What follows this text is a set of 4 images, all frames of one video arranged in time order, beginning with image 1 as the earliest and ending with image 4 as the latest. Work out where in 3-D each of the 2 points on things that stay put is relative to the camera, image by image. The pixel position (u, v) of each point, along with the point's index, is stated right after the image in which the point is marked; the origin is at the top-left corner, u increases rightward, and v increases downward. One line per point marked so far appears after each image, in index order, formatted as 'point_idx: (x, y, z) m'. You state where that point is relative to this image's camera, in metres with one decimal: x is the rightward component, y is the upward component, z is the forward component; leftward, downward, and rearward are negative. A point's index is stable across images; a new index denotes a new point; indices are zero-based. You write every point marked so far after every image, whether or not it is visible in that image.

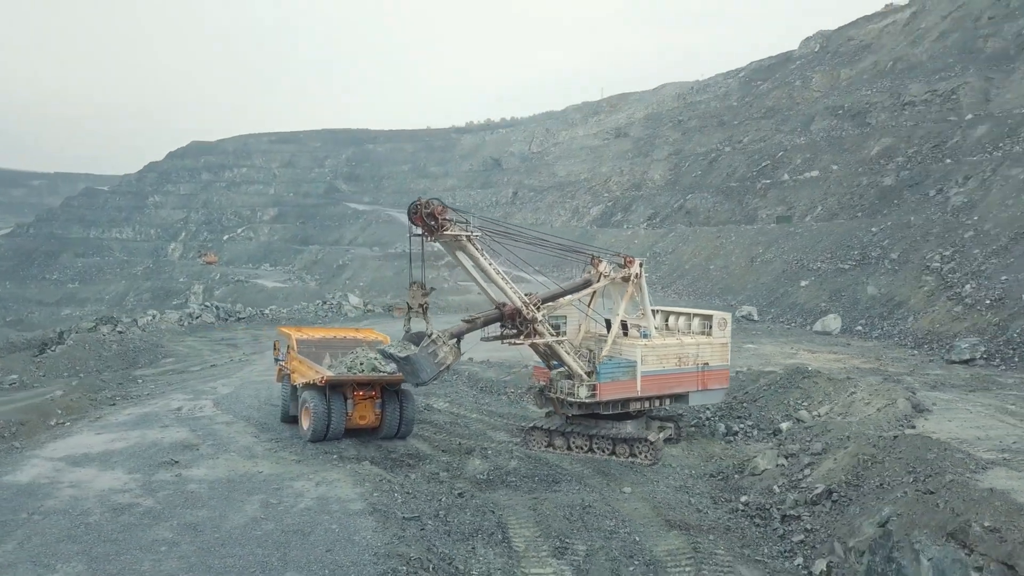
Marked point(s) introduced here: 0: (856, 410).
0: (+5.0, -1.7, +11.6) m
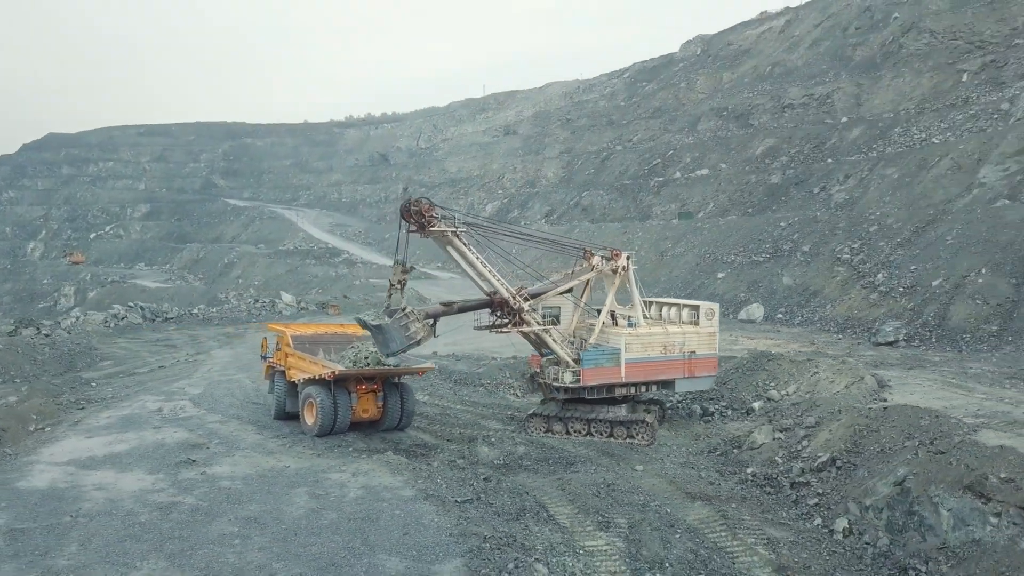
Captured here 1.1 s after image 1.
0: (+4.9, -1.5, +12.7) m
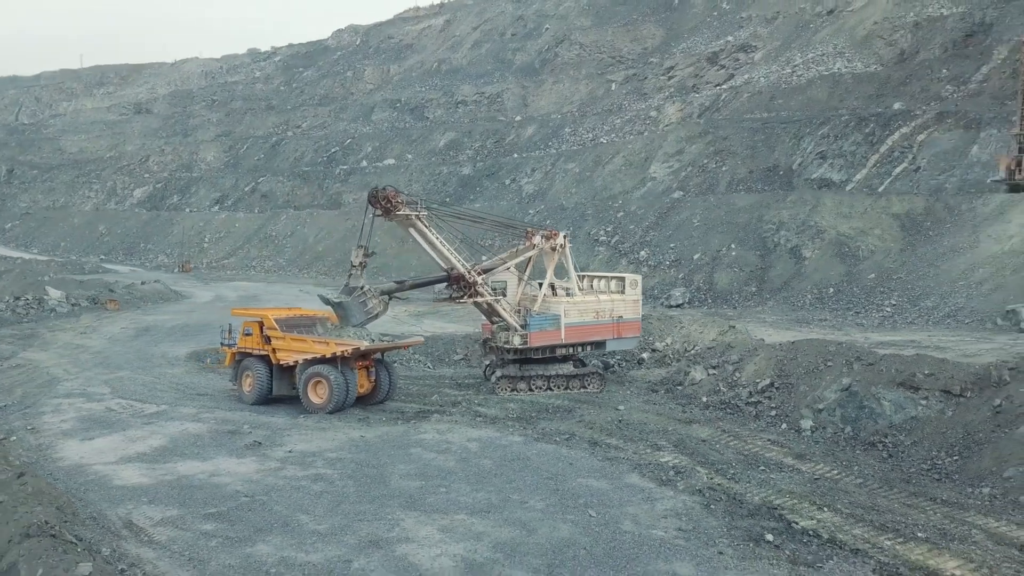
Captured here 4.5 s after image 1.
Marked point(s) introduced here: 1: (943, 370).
0: (+3.8, -0.9, +16.2) m
1: (+5.9, -1.1, +11.3) m
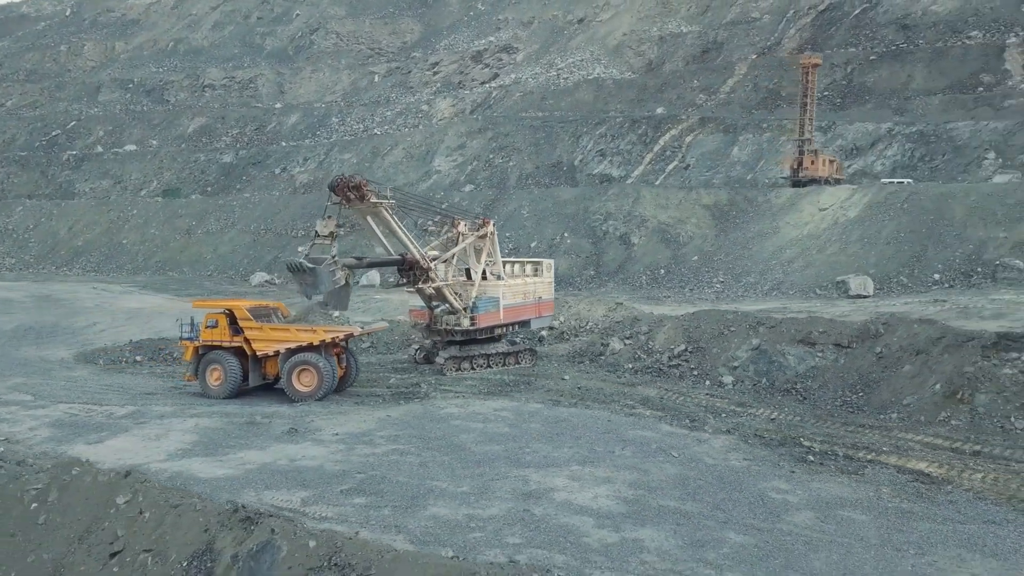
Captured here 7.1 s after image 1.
0: (+1.9, -0.5, +18.2) m
1: (+5.5, -0.7, +14.2) m
